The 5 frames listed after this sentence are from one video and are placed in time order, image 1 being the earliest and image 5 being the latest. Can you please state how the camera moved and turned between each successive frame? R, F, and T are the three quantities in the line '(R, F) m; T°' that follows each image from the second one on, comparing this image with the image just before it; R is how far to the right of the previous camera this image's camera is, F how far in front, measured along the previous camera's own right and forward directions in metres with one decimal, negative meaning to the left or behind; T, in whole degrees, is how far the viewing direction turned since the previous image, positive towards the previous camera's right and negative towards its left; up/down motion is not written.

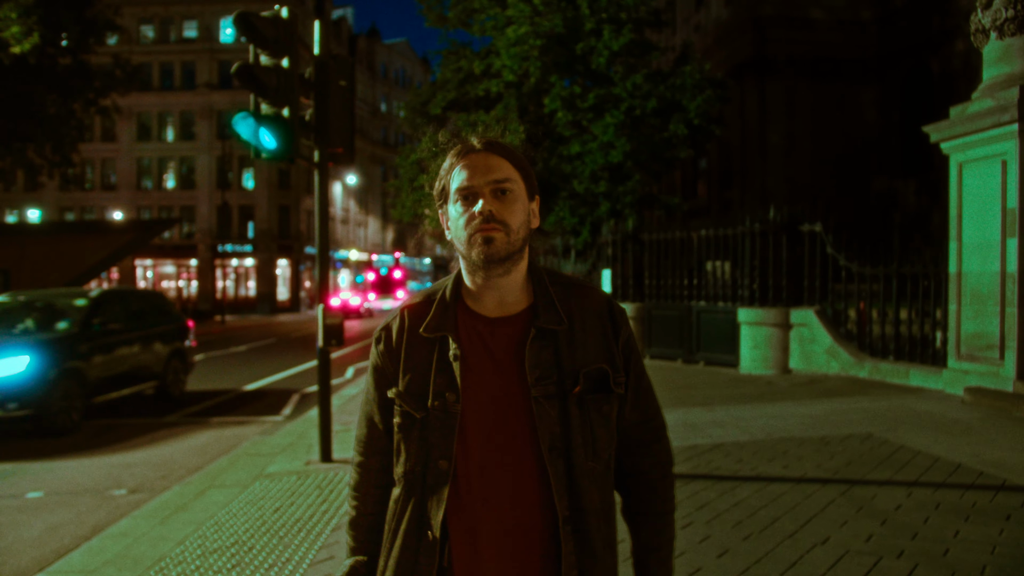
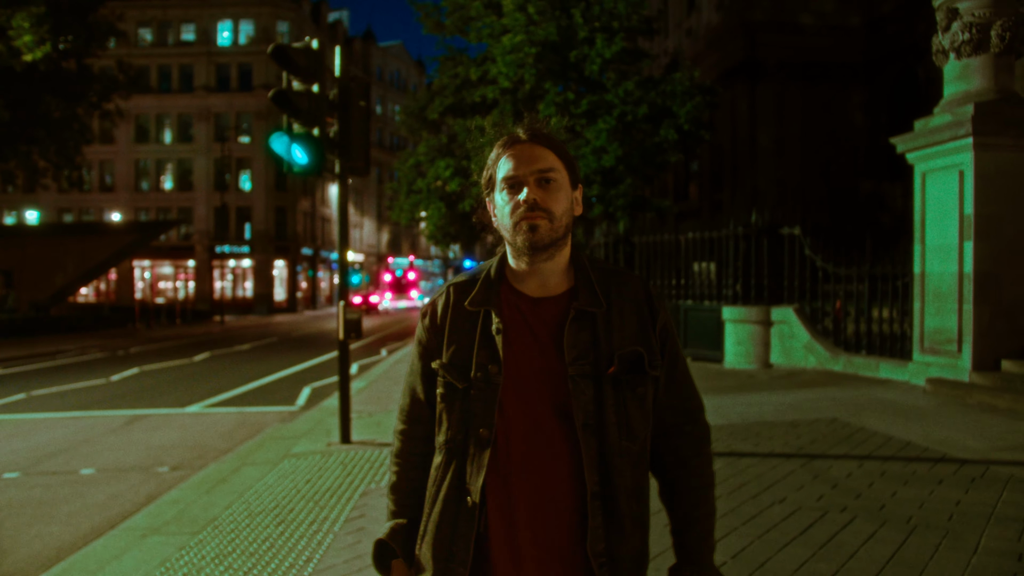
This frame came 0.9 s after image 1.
(-0.1, -0.7) m; 0°
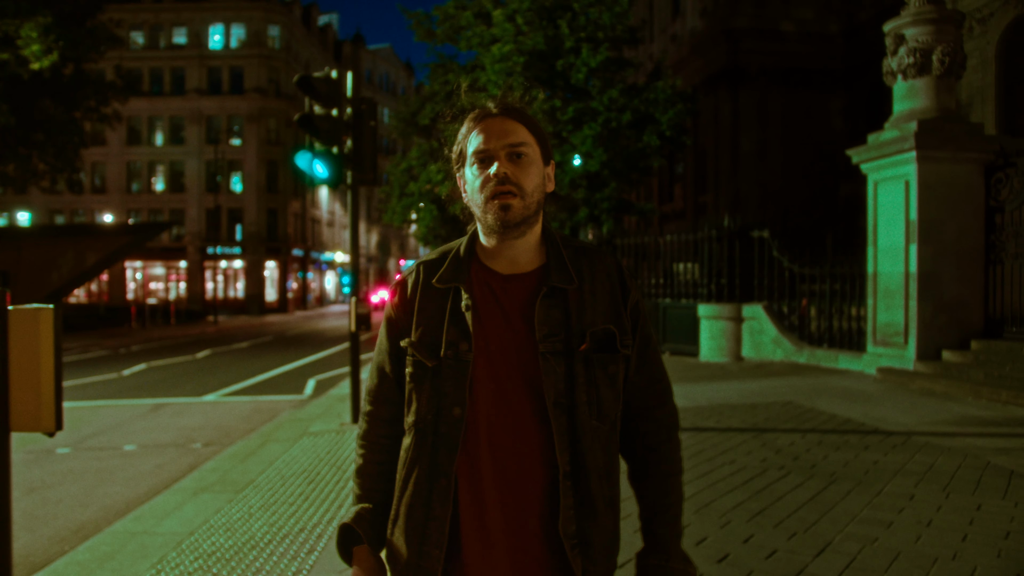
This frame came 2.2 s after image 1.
(0.0, -0.9) m; +1°
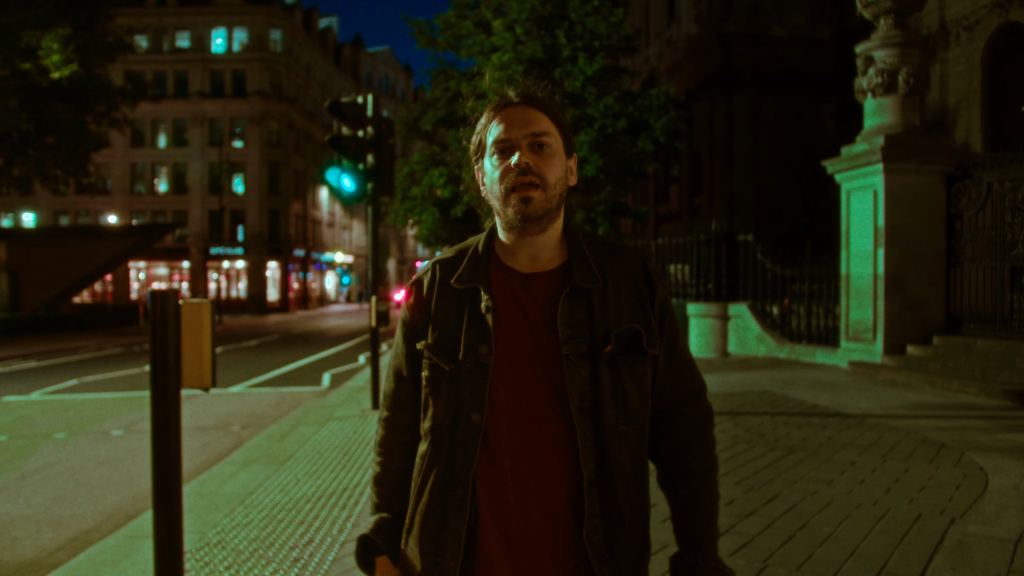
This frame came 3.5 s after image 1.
(-0.1, -0.9) m; 0°
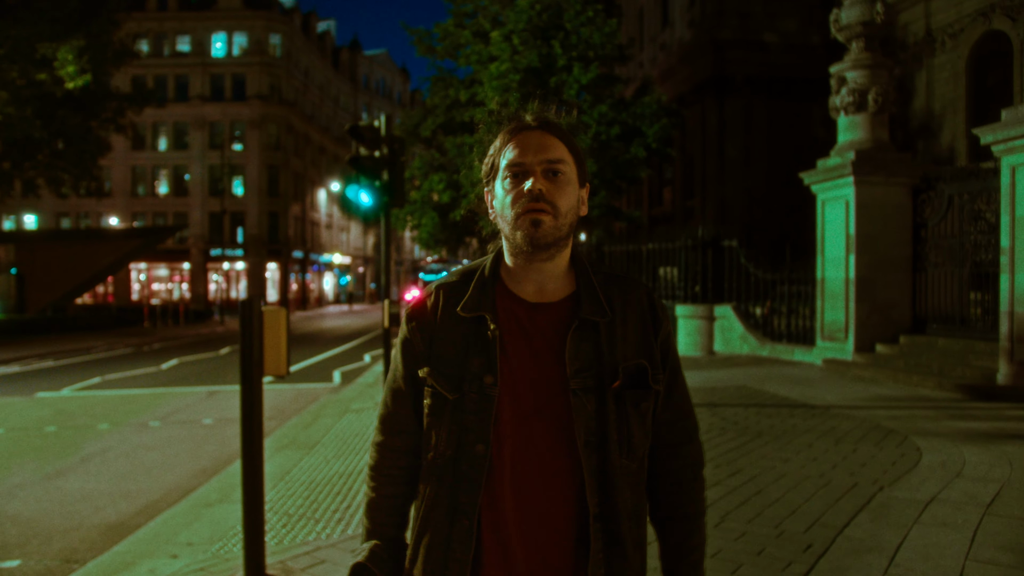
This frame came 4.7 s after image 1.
(-0.1, -0.8) m; 0°
